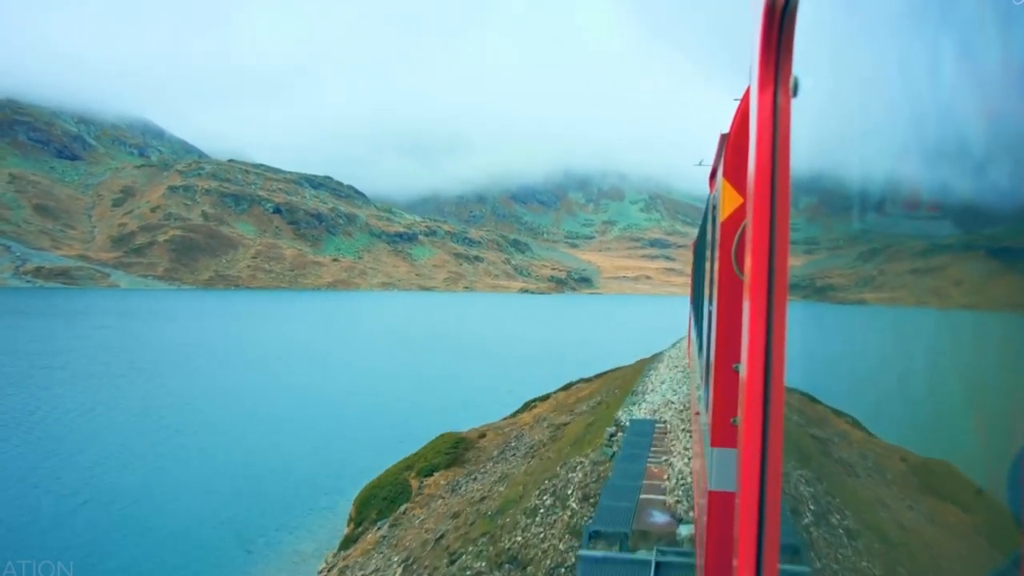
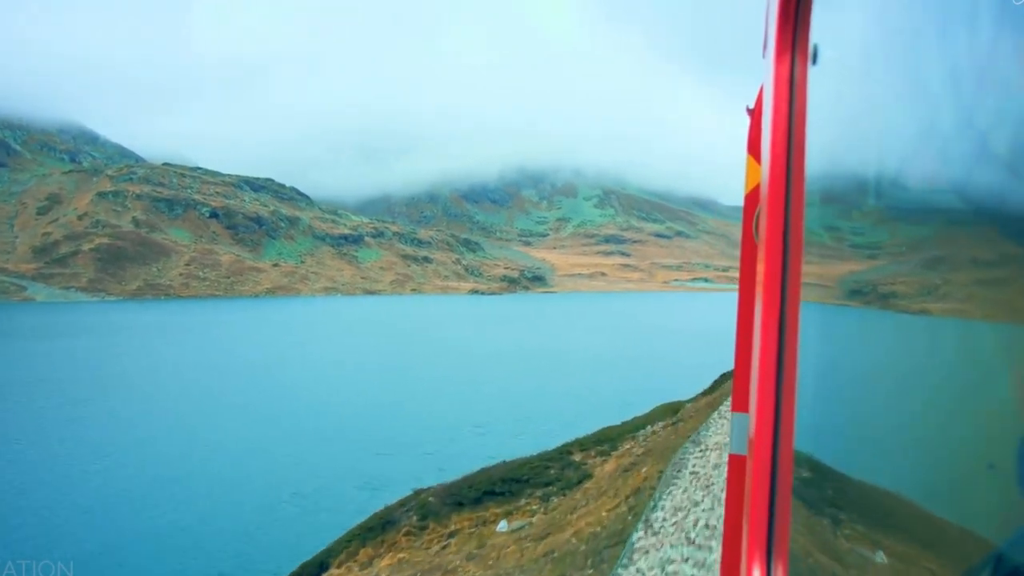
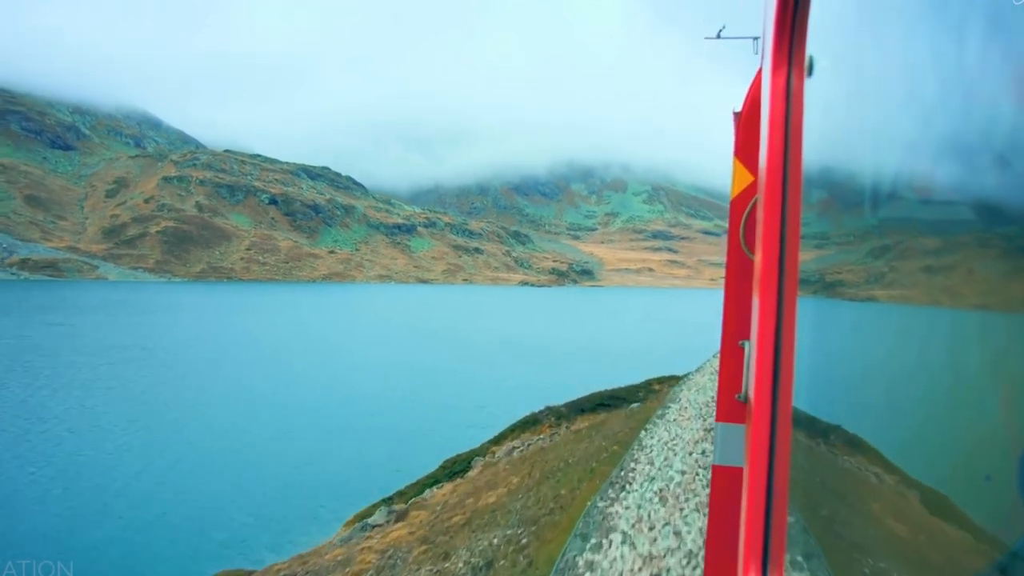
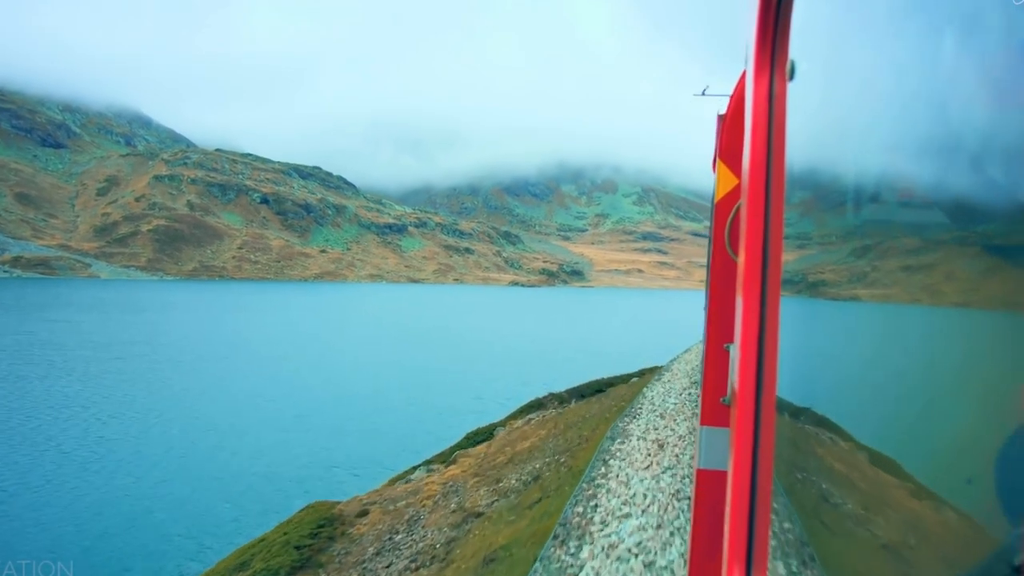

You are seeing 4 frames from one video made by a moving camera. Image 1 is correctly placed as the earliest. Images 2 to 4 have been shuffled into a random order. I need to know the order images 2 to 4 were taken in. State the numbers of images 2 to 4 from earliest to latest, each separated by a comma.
4, 3, 2
